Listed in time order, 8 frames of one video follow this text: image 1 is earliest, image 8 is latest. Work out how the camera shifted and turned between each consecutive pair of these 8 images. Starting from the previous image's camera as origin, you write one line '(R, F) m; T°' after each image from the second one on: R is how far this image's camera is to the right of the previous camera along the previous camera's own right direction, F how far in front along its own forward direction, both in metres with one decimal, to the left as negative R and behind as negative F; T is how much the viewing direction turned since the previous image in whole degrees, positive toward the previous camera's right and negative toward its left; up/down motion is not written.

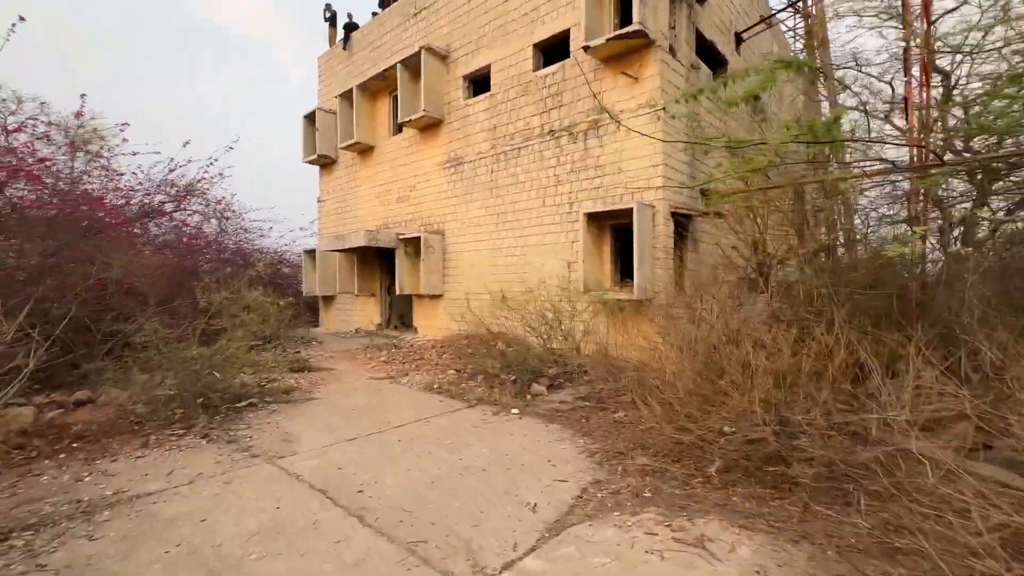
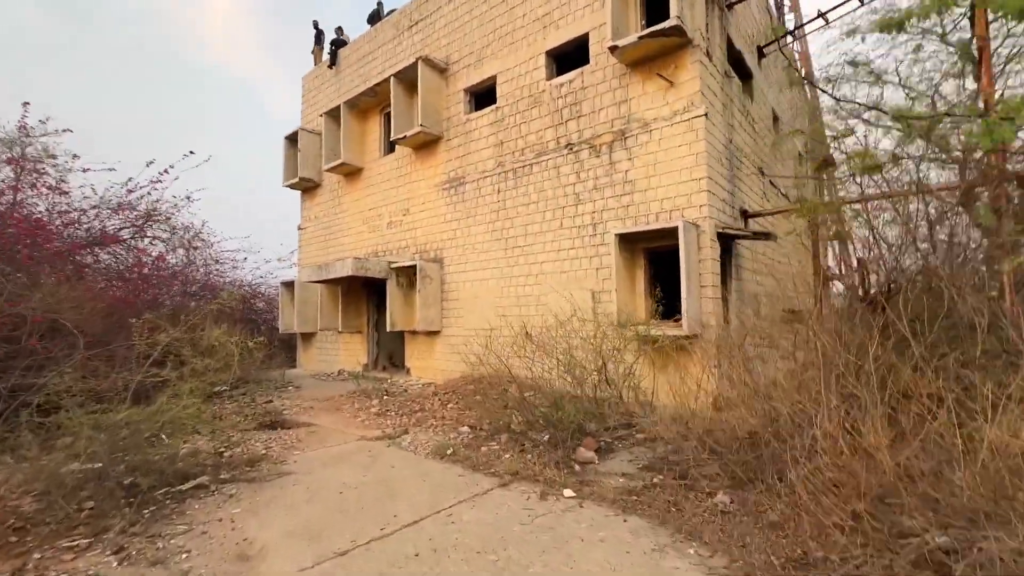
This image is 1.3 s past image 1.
(-0.5, +1.2) m; +2°
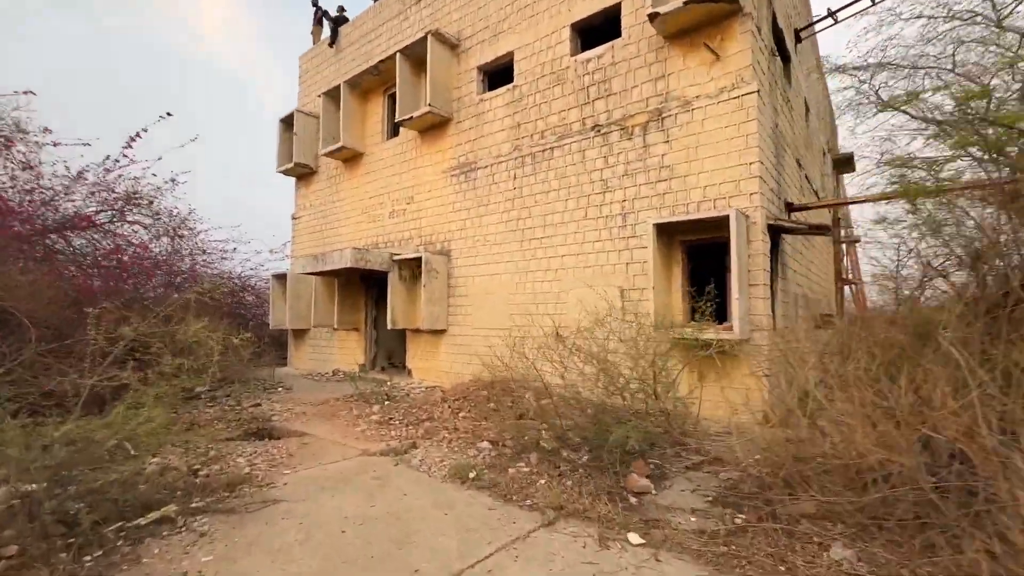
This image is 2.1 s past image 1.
(-0.3, +0.7) m; +1°
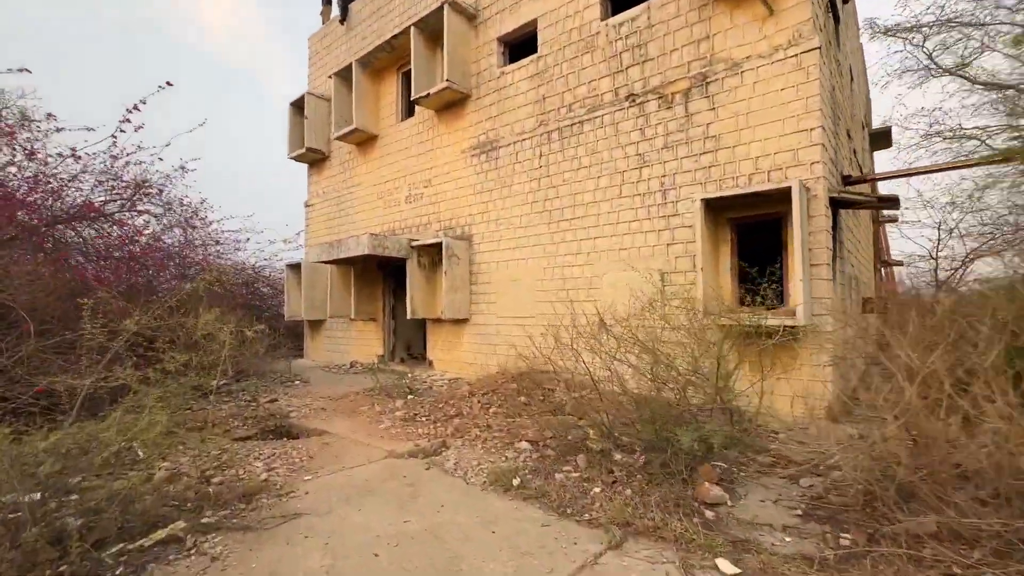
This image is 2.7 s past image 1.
(-0.2, +0.4) m; -1°
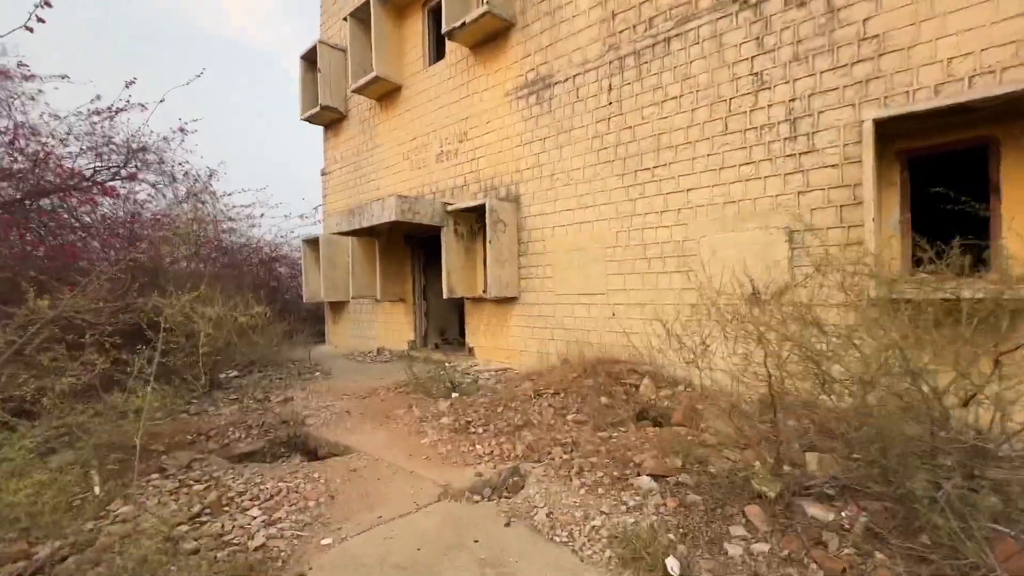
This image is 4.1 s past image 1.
(-0.5, +1.3) m; -2°
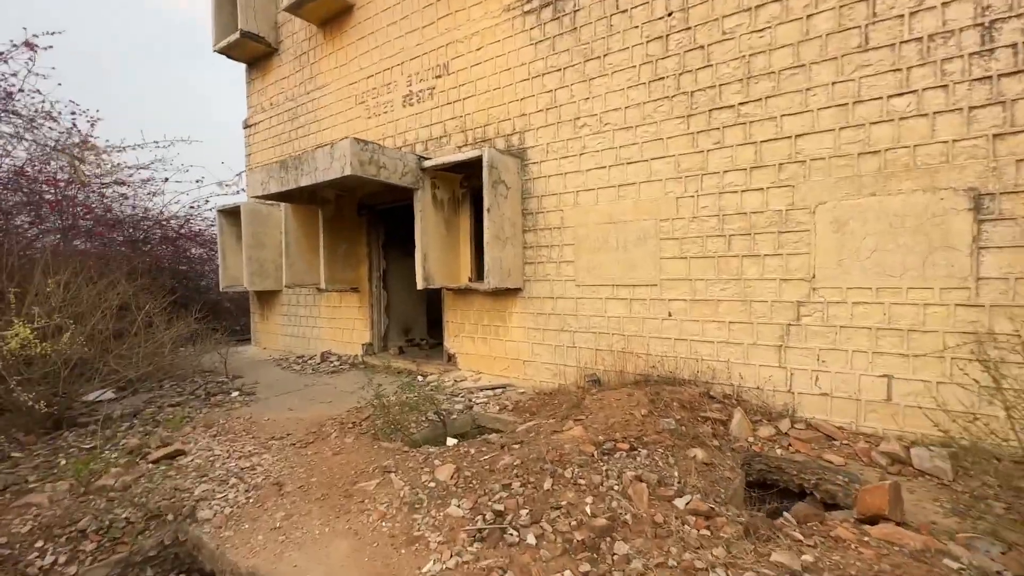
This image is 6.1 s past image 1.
(-0.6, +1.7) m; +7°
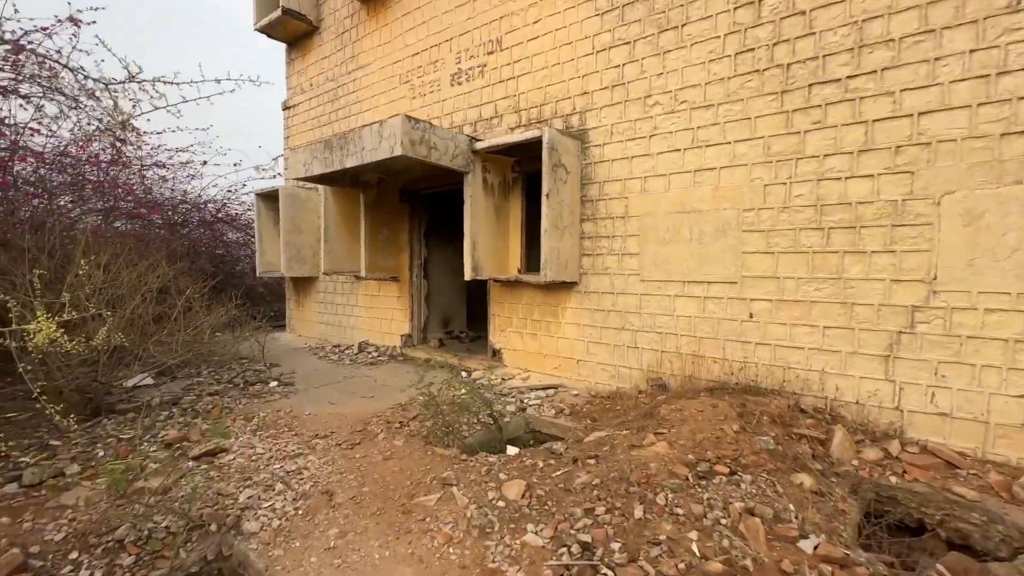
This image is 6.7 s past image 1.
(-0.3, +0.3) m; -3°
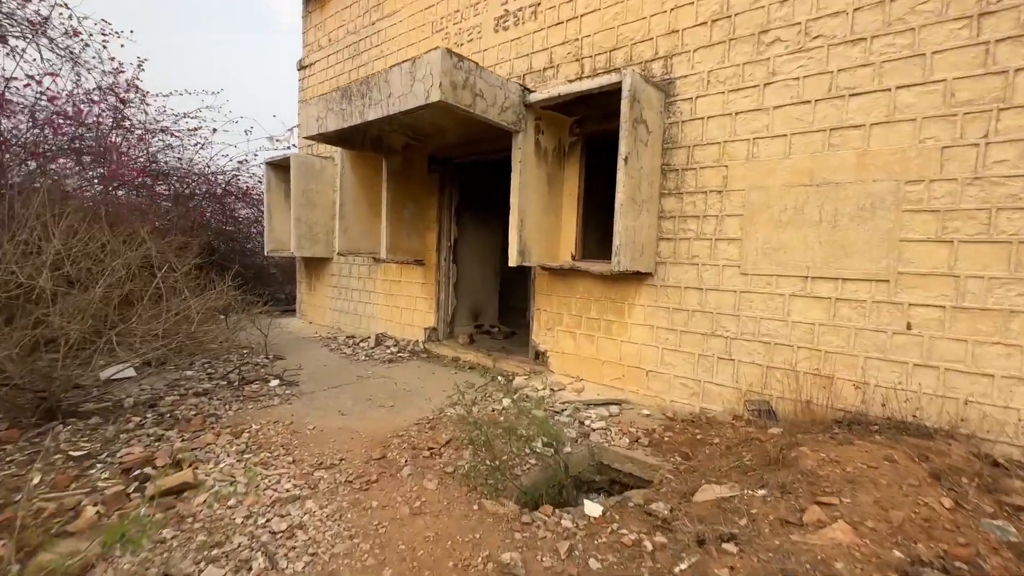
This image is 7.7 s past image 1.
(-0.3, +0.9) m; -2°
